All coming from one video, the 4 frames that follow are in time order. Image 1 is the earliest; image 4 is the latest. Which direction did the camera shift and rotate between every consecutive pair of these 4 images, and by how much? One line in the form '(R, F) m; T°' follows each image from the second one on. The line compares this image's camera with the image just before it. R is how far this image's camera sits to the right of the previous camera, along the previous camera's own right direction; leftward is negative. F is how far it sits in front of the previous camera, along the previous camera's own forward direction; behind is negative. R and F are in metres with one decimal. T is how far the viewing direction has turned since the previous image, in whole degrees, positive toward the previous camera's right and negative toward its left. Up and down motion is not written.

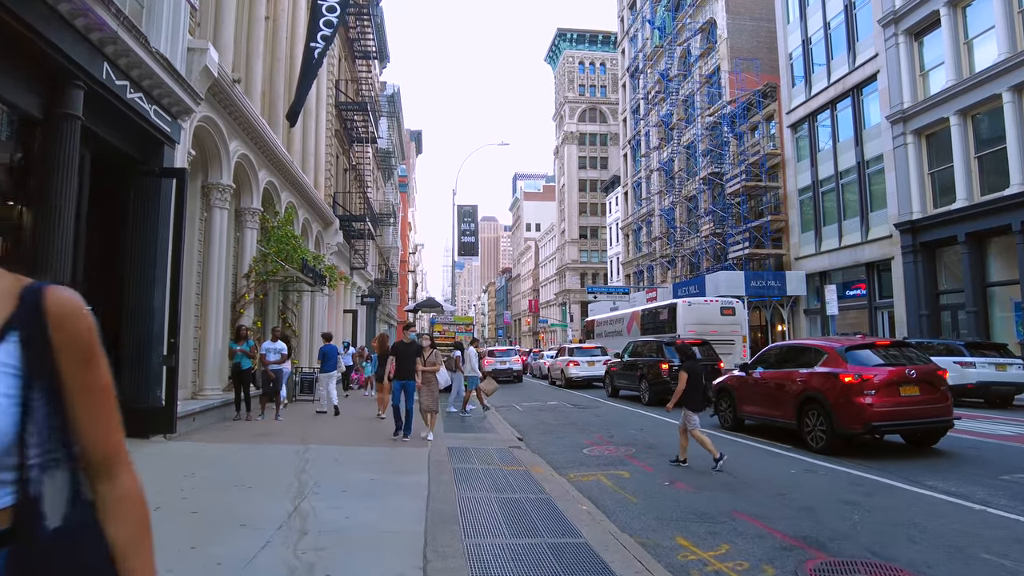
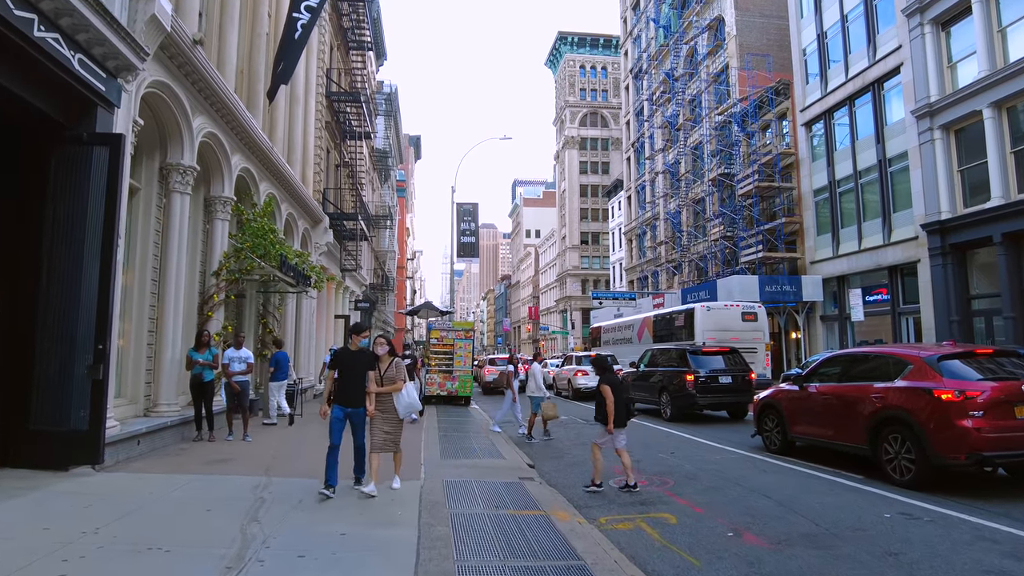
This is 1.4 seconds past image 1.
(-0.2, +1.8) m; 0°
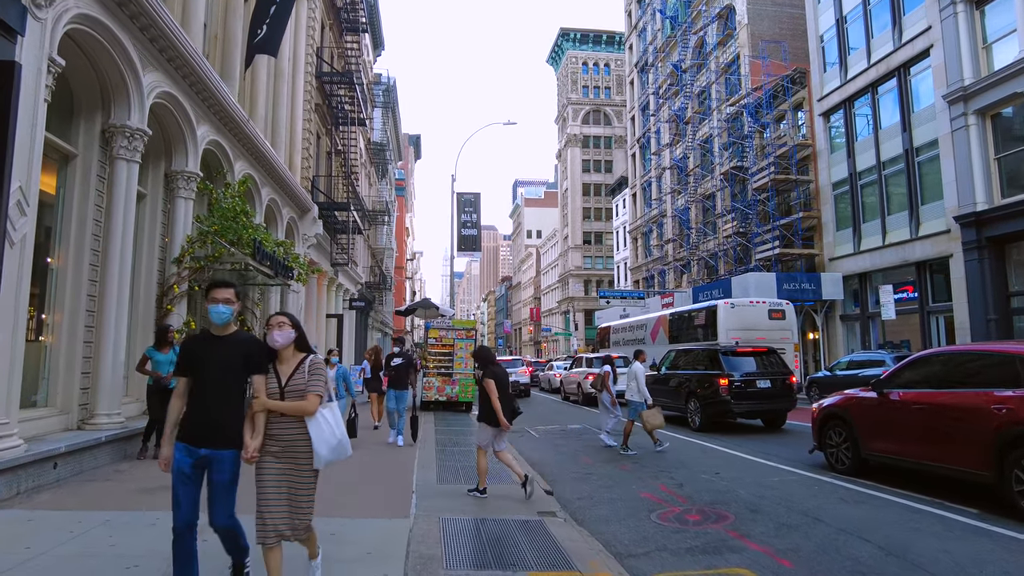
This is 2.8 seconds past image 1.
(-0.2, +1.8) m; 0°
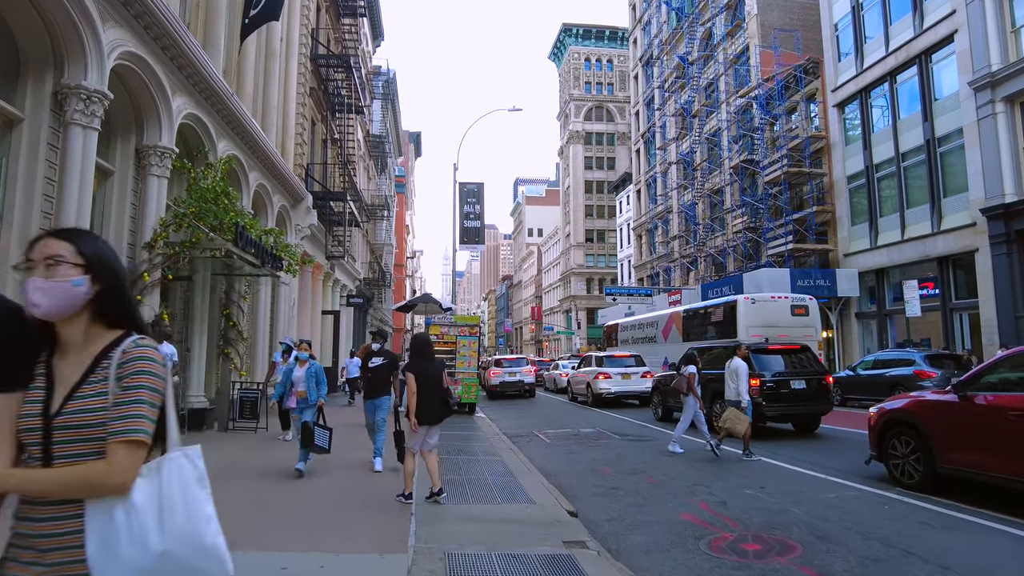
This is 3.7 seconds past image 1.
(-0.2, +1.2) m; 0°
